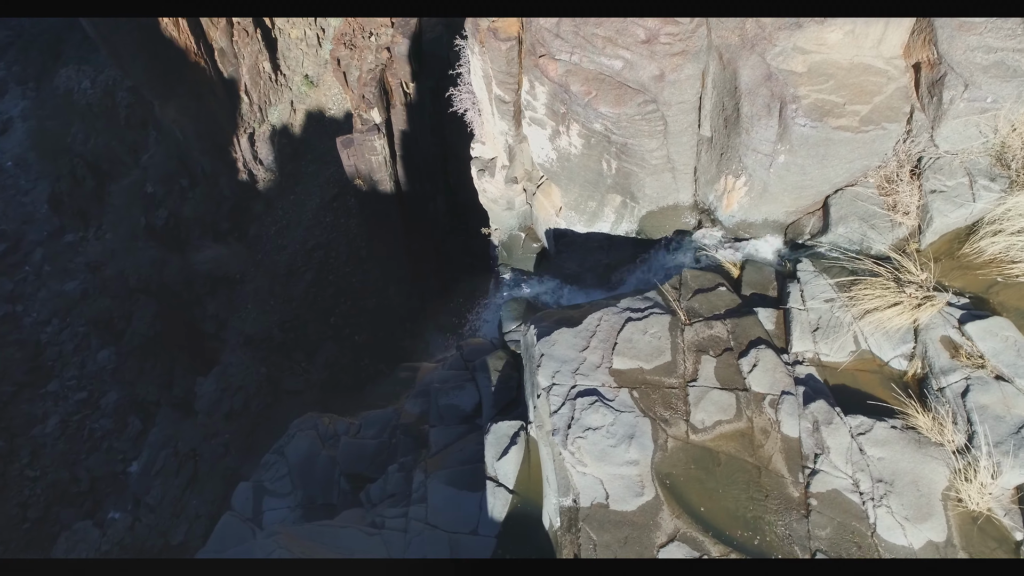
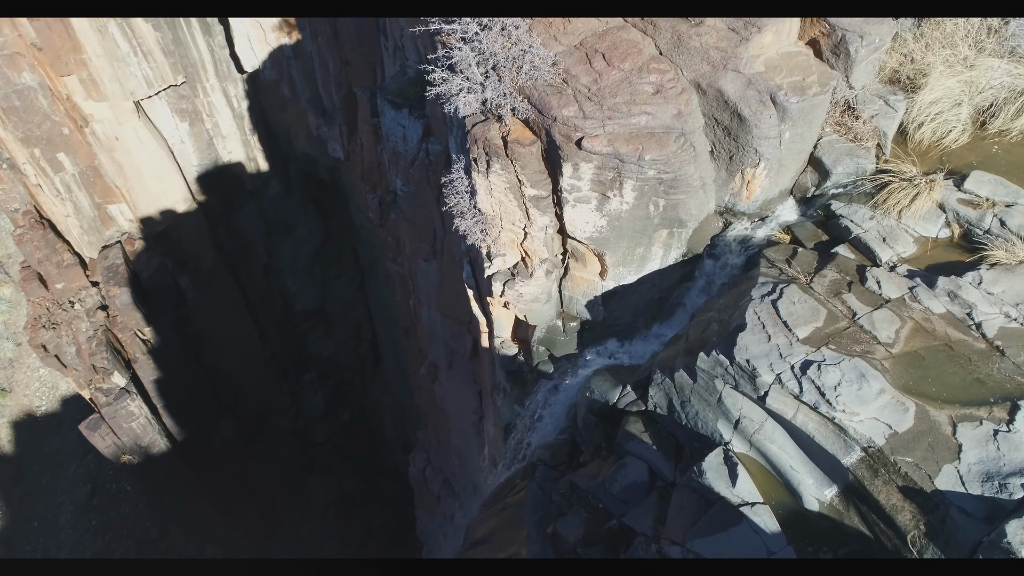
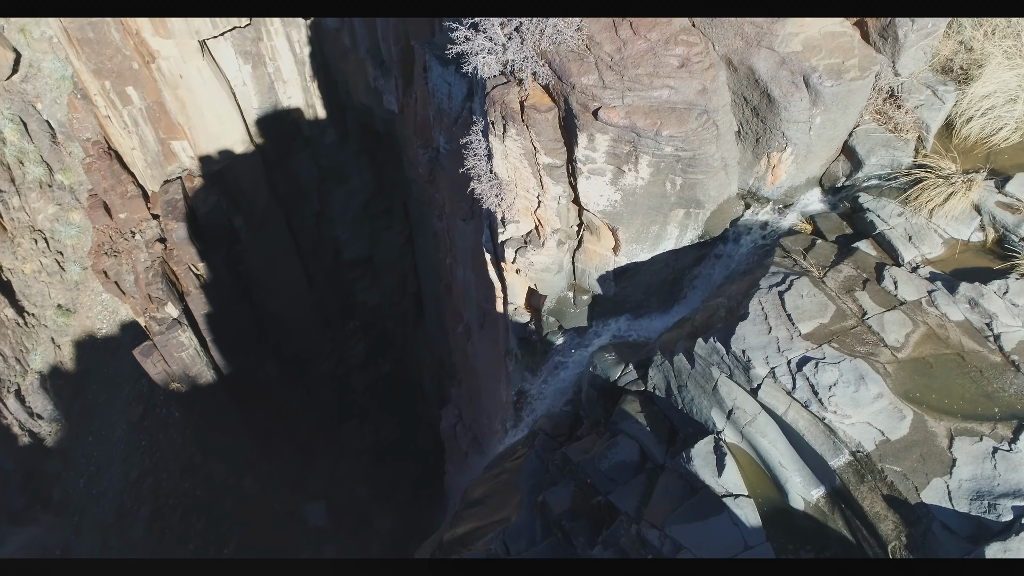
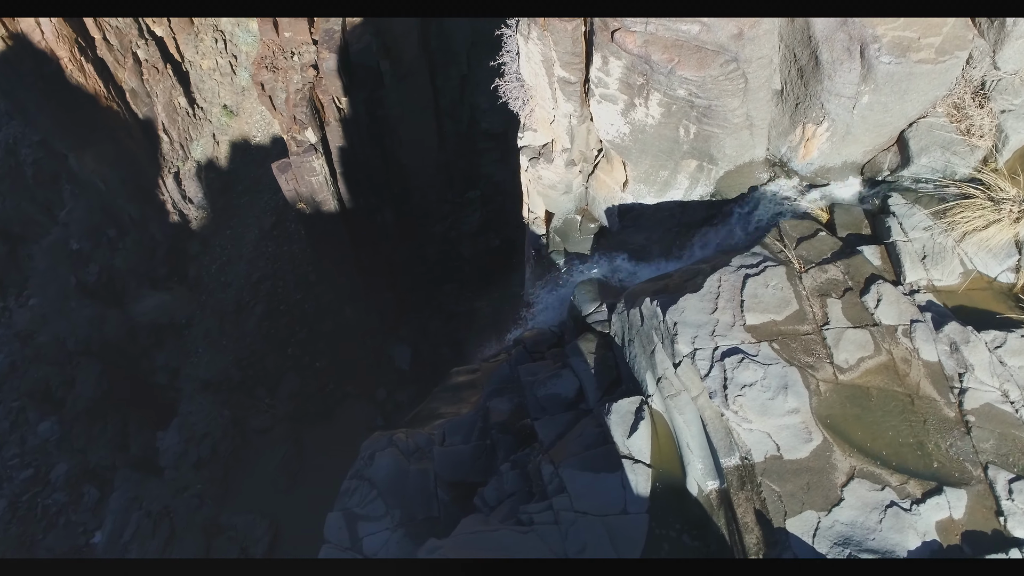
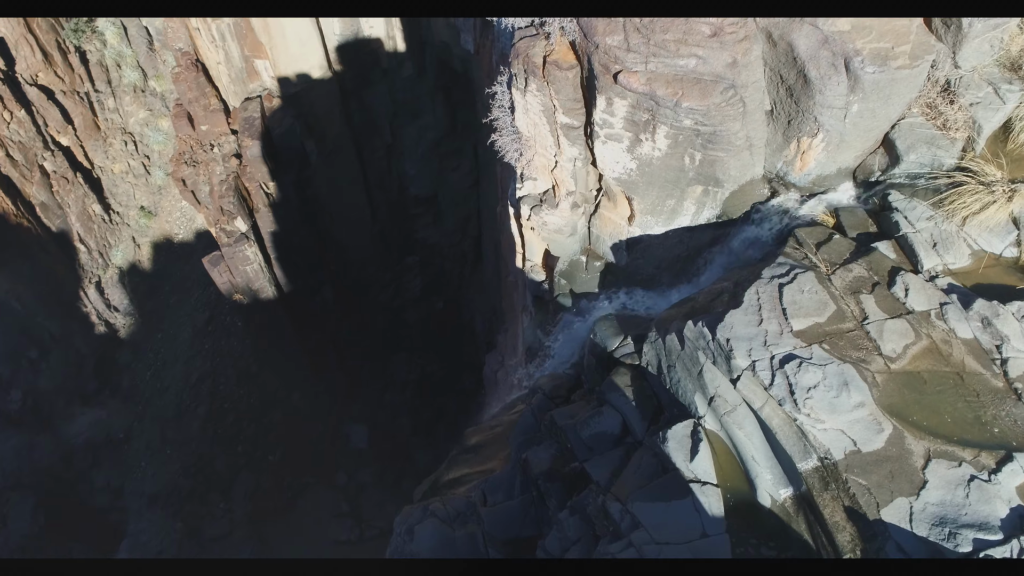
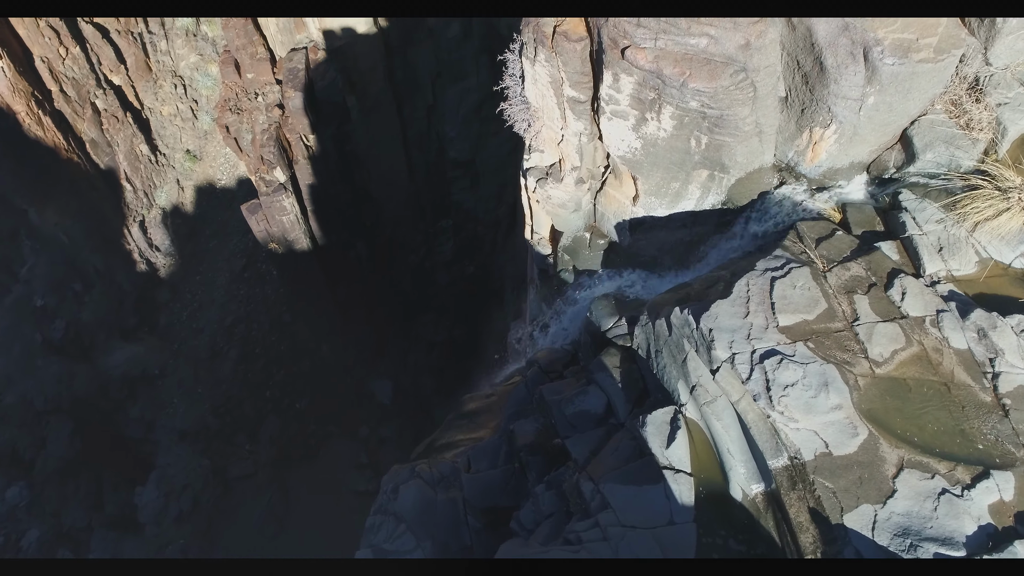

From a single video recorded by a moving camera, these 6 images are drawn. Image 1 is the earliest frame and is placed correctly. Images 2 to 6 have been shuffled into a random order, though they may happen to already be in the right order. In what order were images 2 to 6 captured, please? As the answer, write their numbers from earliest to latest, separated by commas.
4, 6, 5, 3, 2
